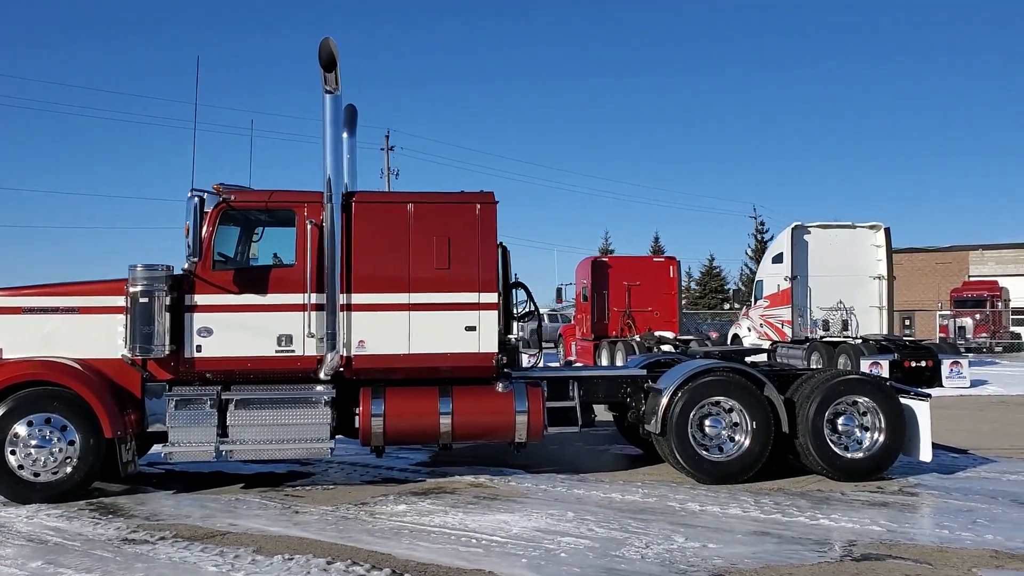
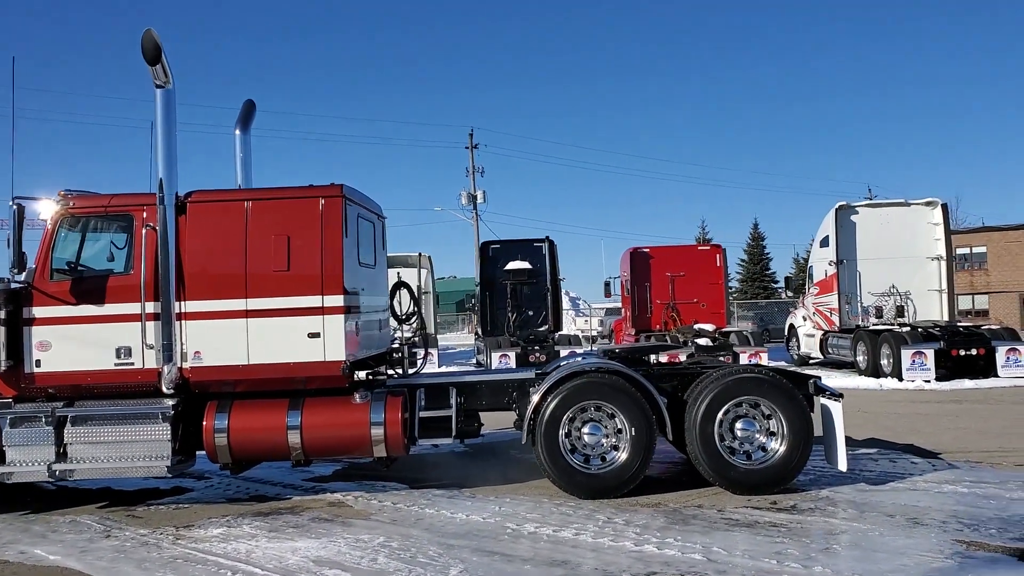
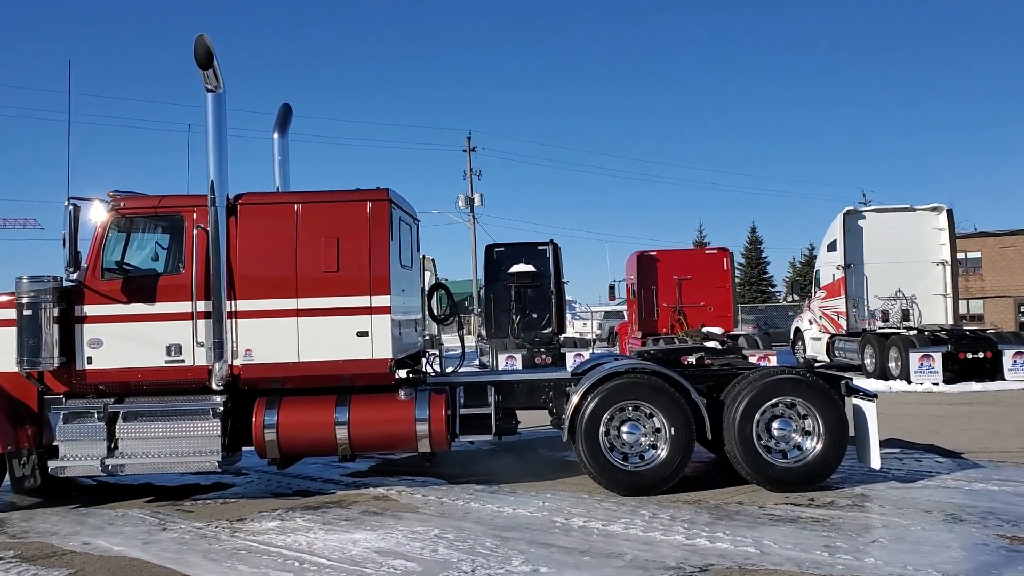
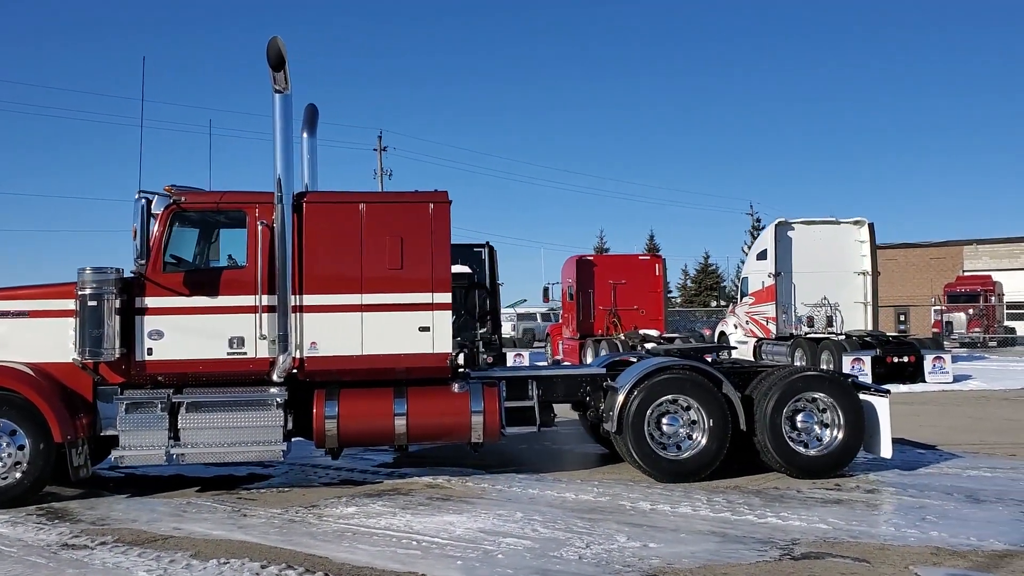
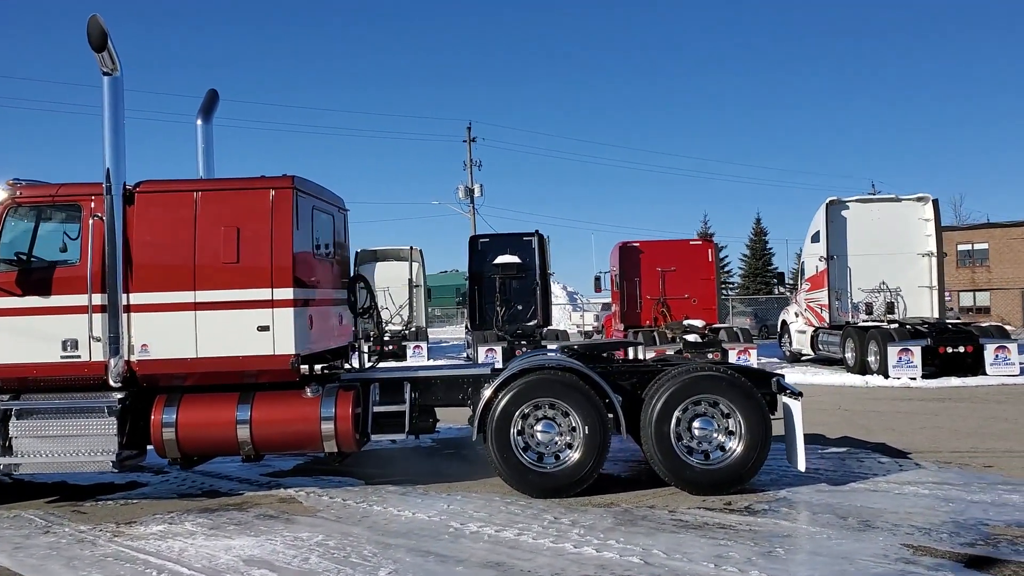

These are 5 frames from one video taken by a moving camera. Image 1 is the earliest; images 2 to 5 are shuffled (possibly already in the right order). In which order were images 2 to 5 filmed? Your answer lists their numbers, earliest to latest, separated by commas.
4, 3, 2, 5
